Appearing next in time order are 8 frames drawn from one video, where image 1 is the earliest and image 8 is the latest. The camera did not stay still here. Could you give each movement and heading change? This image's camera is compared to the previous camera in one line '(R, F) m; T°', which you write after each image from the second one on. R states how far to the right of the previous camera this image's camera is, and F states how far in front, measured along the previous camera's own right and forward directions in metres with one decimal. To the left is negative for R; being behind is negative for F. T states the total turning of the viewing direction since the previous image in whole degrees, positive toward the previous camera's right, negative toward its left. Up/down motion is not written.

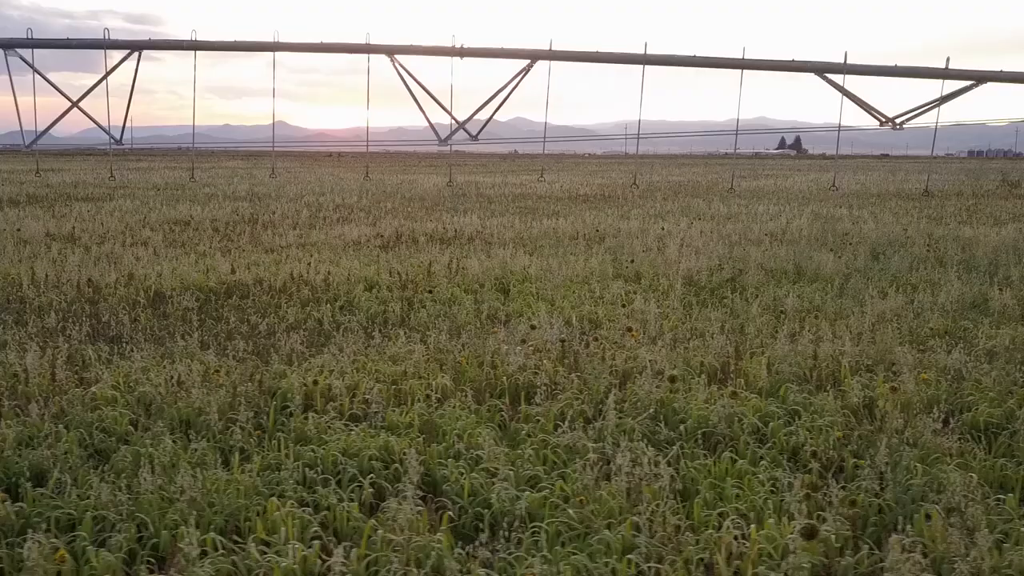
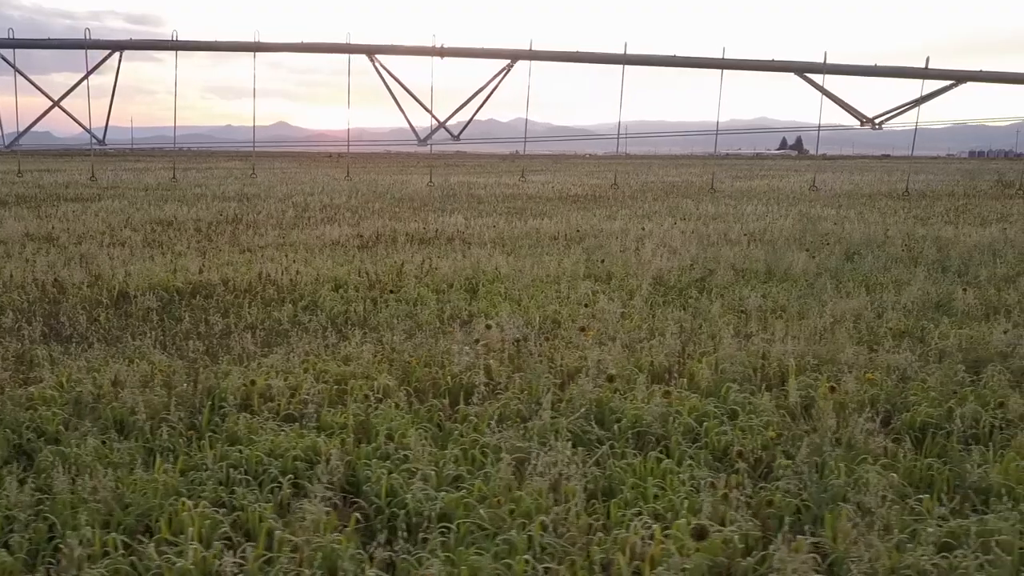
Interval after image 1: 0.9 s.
(+0.4, 0.0) m; 0°
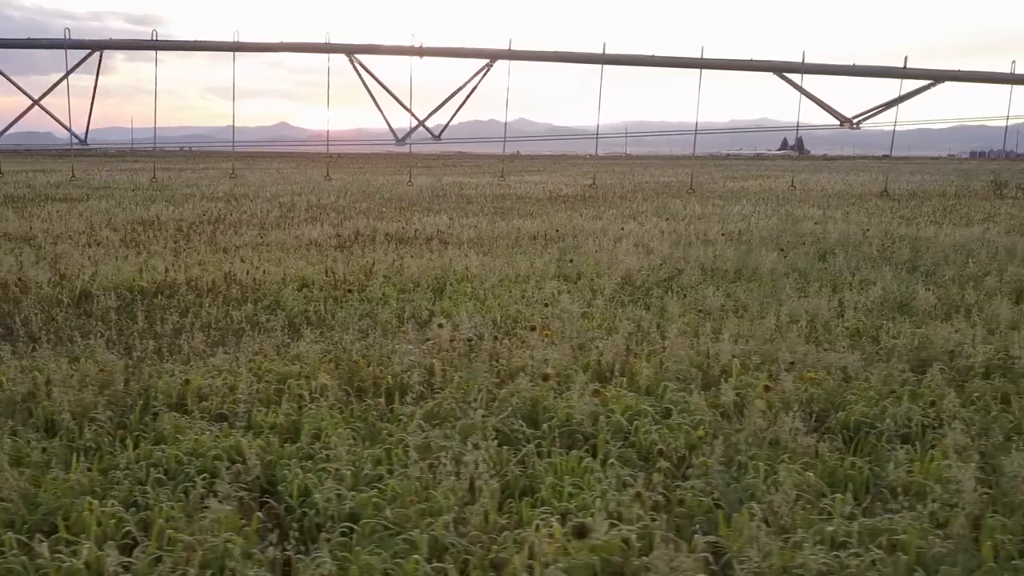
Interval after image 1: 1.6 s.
(+0.4, 0.0) m; 0°
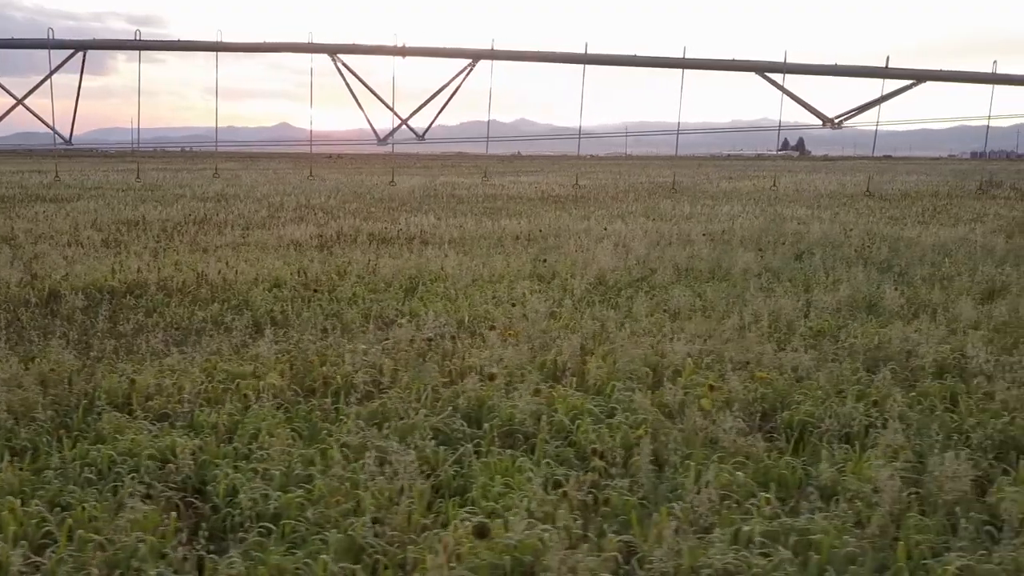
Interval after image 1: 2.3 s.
(+0.3, 0.0) m; 0°
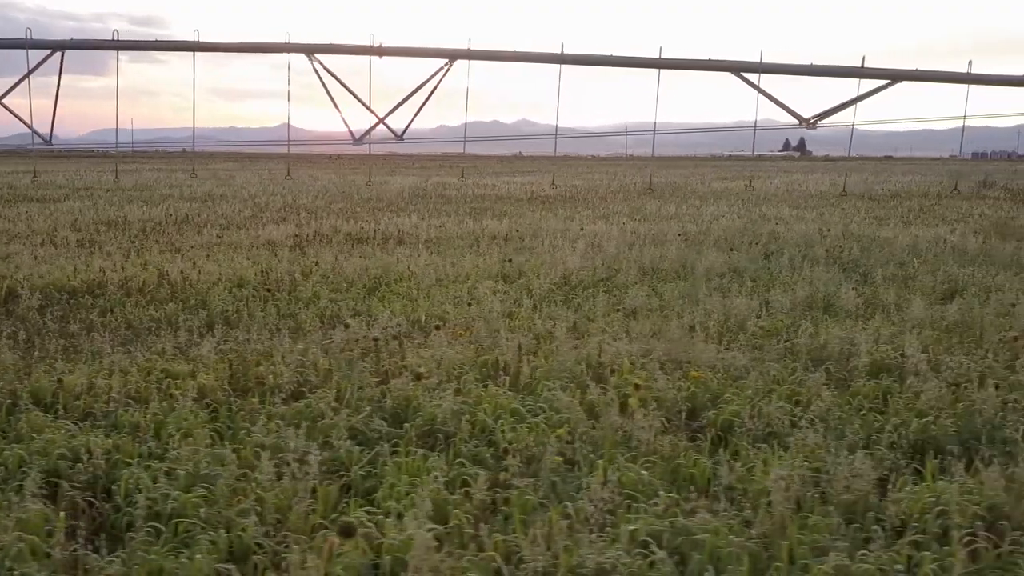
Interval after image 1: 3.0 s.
(+0.5, 0.0) m; 0°
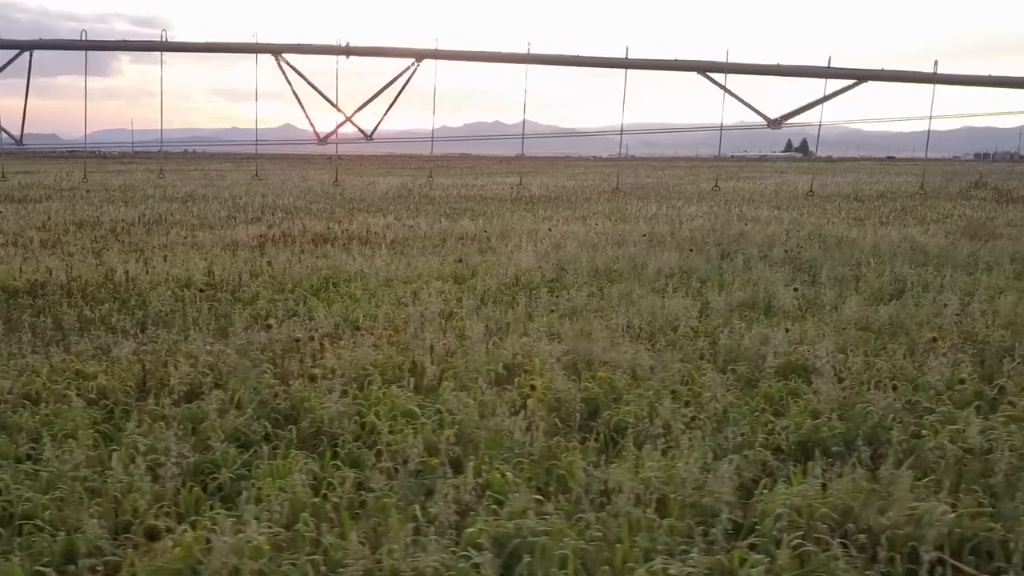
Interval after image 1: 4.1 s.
(+0.7, 0.0) m; 0°
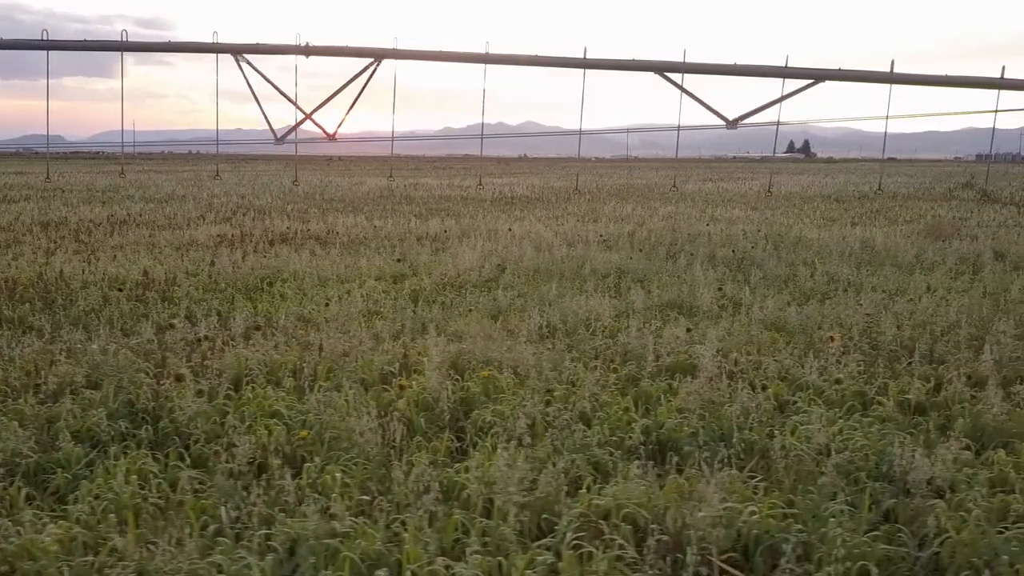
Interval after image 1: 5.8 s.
(+0.8, 0.0) m; 0°
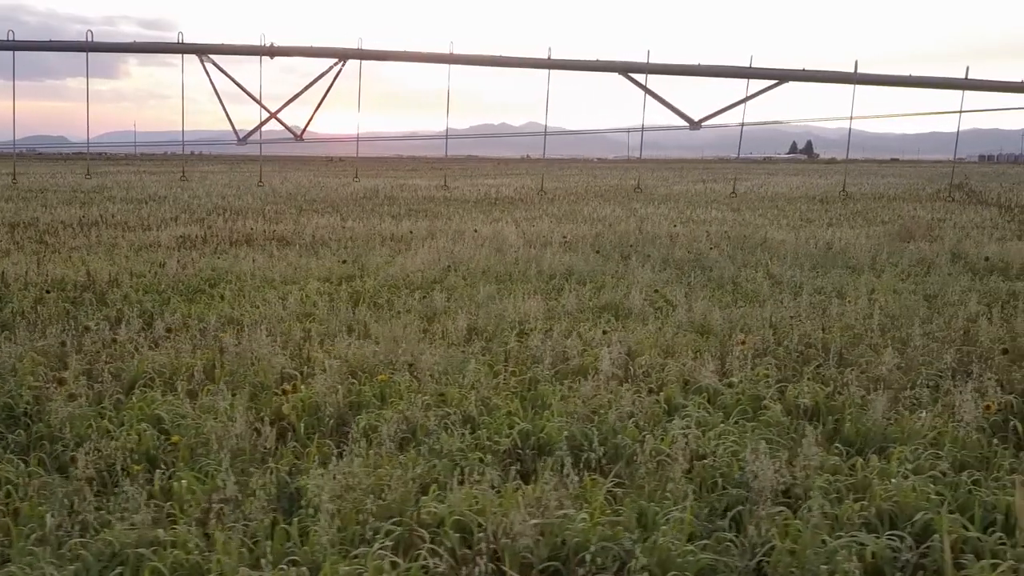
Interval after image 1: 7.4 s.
(+0.7, +0.1) m; 0°
